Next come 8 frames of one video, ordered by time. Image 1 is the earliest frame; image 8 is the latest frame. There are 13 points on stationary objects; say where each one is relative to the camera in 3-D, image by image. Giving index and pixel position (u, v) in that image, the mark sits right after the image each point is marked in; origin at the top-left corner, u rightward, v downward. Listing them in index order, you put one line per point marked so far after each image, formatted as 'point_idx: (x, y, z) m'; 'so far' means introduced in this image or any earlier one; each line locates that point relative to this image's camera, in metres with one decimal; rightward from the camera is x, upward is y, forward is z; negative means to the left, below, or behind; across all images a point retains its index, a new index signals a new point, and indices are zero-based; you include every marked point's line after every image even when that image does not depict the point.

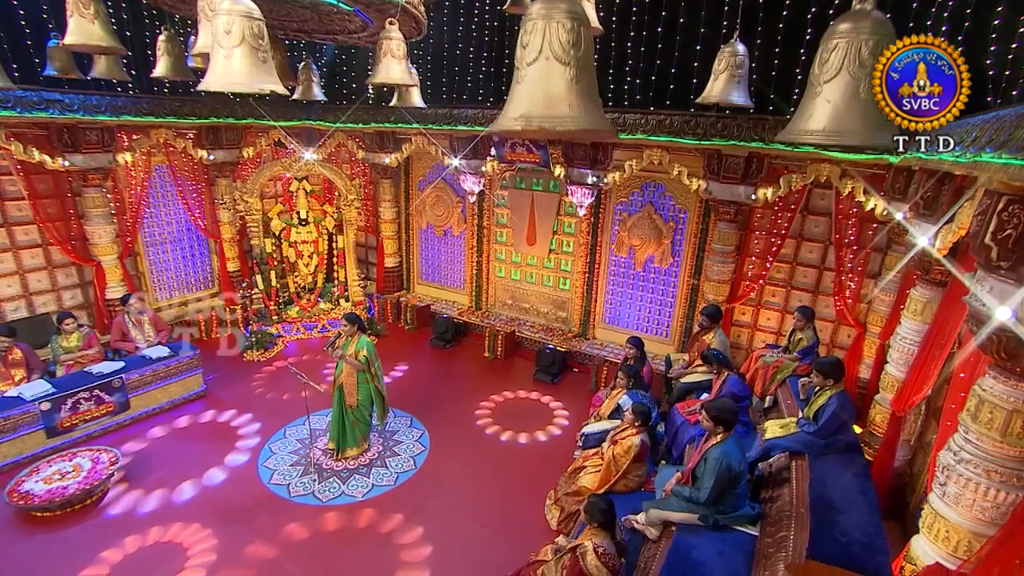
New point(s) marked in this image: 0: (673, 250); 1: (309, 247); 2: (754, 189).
0: (+1.7, +0.4, +7.8) m
1: (-2.7, +0.6, +9.8) m
2: (+2.2, +0.9, +6.8) m
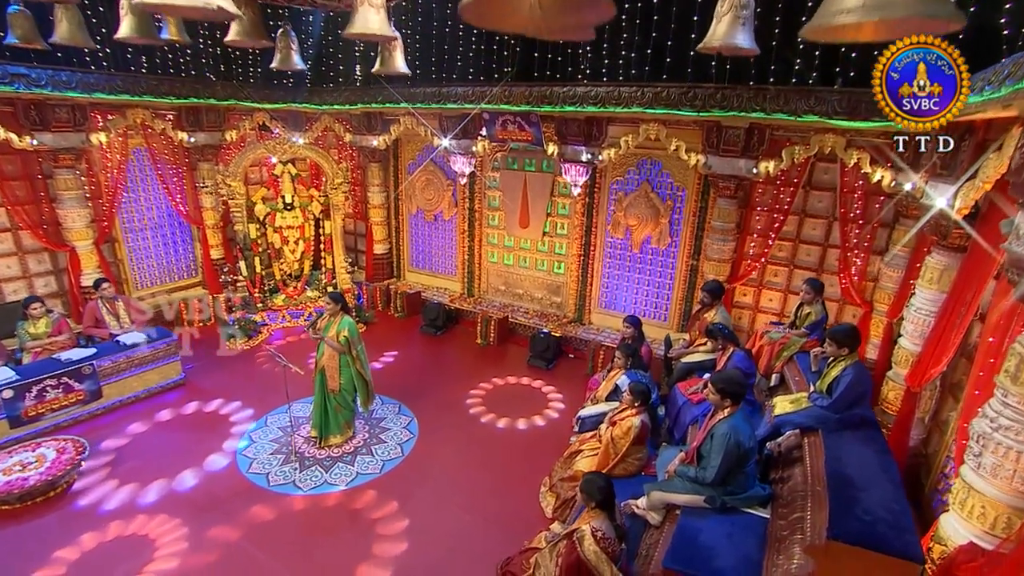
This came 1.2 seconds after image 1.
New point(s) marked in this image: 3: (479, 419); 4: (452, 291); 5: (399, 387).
0: (+1.6, +0.6, +7.6) m
1: (-2.8, +0.8, +9.5) m
2: (+2.1, +1.1, +6.5) m
3: (-0.3, -1.2, +6.9) m
4: (-0.7, 0.0, +9.4) m
5: (-1.1, -1.0, +7.5) m
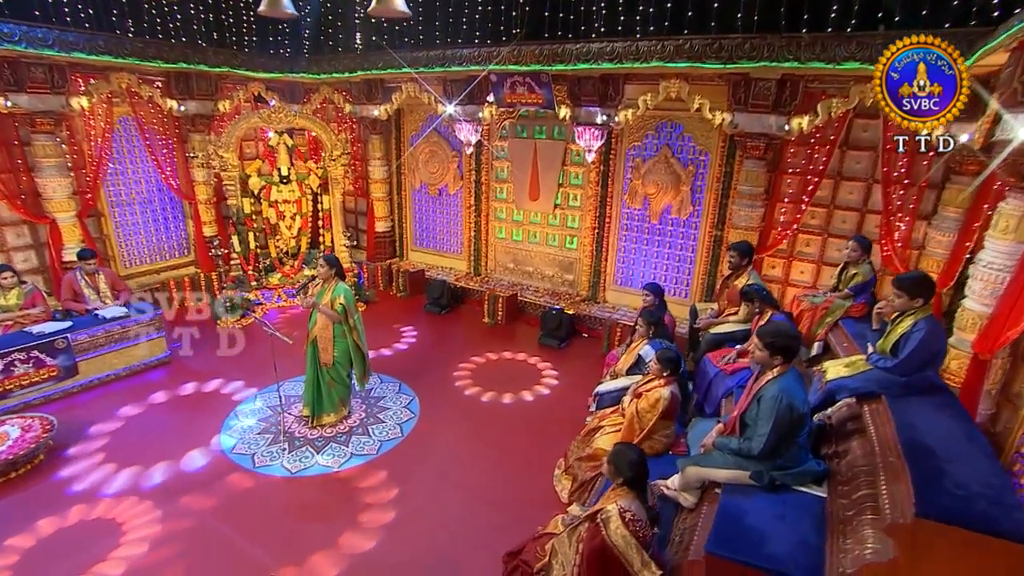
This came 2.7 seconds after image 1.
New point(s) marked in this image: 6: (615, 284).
0: (+1.7, +0.8, +7.0) m
1: (-2.7, +1.0, +9.0) m
2: (+2.2, +1.3, +5.9) m
3: (-0.2, -1.0, +6.4) m
4: (-0.6, +0.2, +8.9) m
5: (-1.0, -0.7, +7.0) m
6: (+1.1, 0.0, +7.8) m
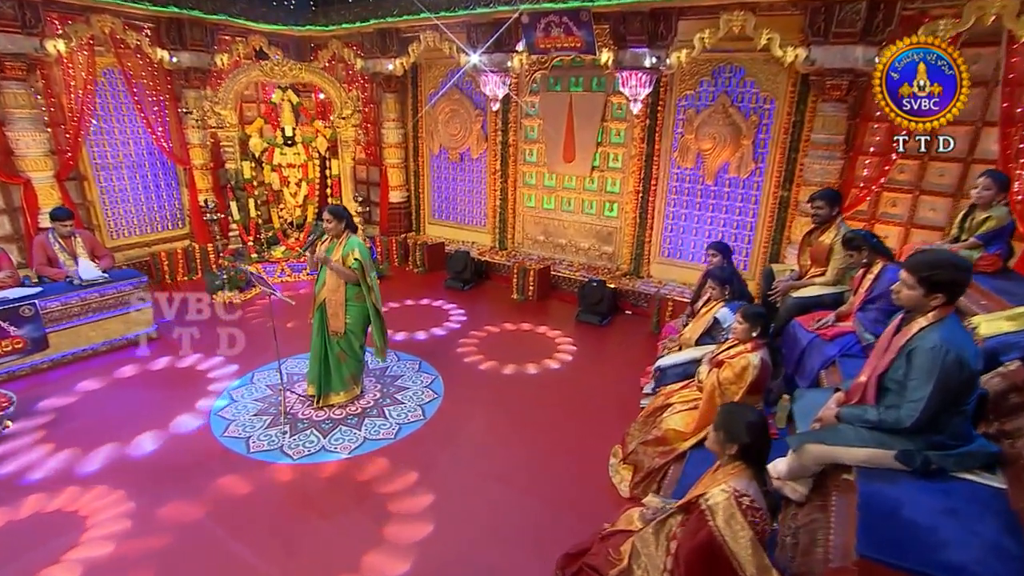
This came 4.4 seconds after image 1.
0: (+2.0, +1.1, +6.1) m
1: (-2.3, +1.3, +8.1) m
2: (+2.5, +1.6, +5.0) m
3: (0.0, -0.7, +5.5) m
4: (-0.3, +0.5, +8.0) m
5: (-0.7, -0.5, +6.1) m
6: (+1.4, +0.3, +6.9) m
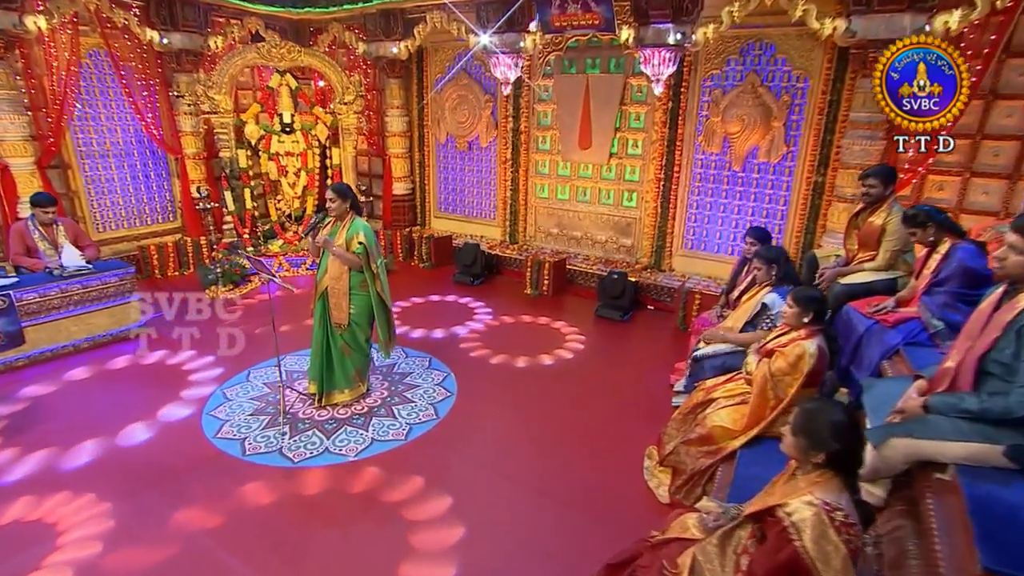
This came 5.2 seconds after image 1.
0: (+2.1, +1.2, +5.7) m
1: (-2.2, +1.3, +7.7) m
2: (+2.6, +1.7, +4.6) m
3: (+0.2, -0.6, +5.1) m
4: (-0.2, +0.5, +7.6) m
5: (-0.6, -0.4, +5.7) m
6: (+1.5, +0.3, +6.5) m
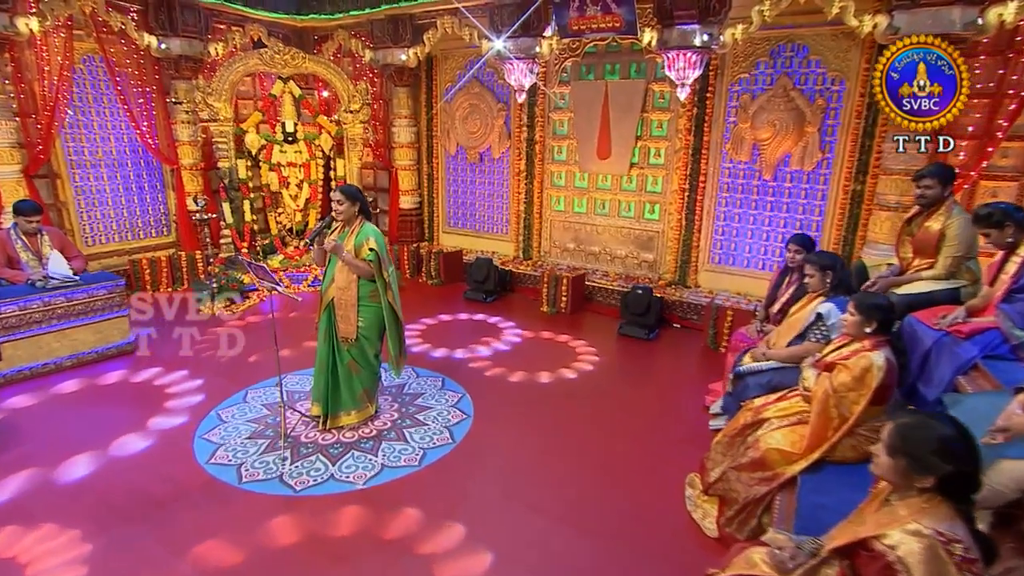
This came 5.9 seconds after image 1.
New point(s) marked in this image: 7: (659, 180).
0: (+2.2, +1.1, +5.4) m
1: (-2.1, +1.1, +7.3) m
2: (+2.7, +1.6, +4.3) m
3: (+0.3, -0.7, +4.7) m
4: (-0.1, +0.3, +7.2) m
5: (-0.5, -0.5, +5.3) m
6: (+1.6, +0.2, +6.1) m
7: (+1.2, +0.9, +6.2) m
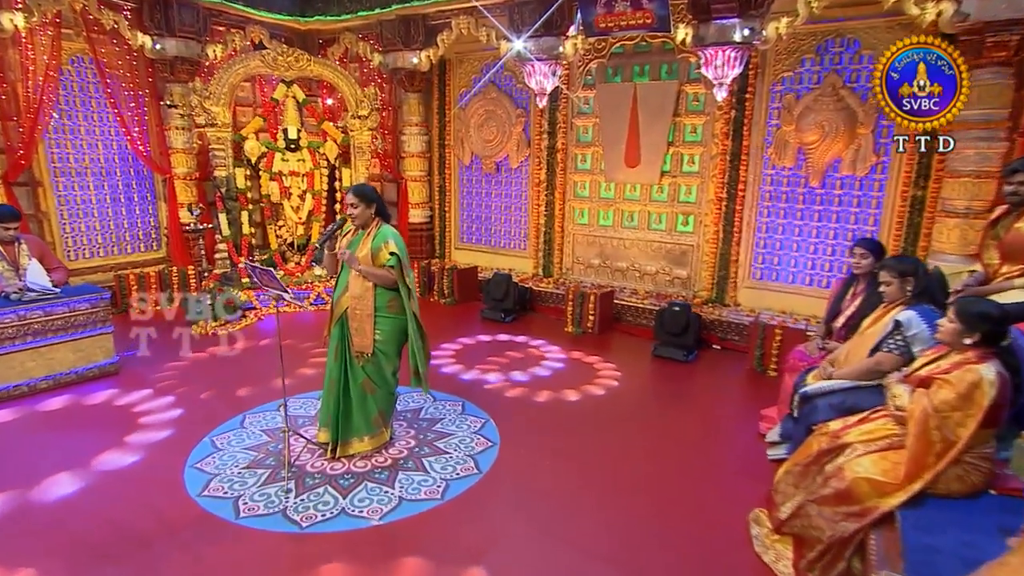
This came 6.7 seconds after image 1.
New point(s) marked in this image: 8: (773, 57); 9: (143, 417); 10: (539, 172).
0: (+2.4, +1.0, +4.9) m
1: (-2.0, +0.9, +6.9) m
2: (+2.9, +1.6, +3.9) m
3: (+0.5, -0.8, +4.1) m
4: (+0.1, +0.1, +6.7) m
5: (-0.3, -0.6, +4.7) m
6: (+1.8, +0.1, +5.6) m
7: (+1.4, +0.8, +5.7) m
8: (+1.8, +1.6, +5.2) m
9: (-2.0, -0.7, +4.0) m
10: (+0.2, +1.0, +6.4) m
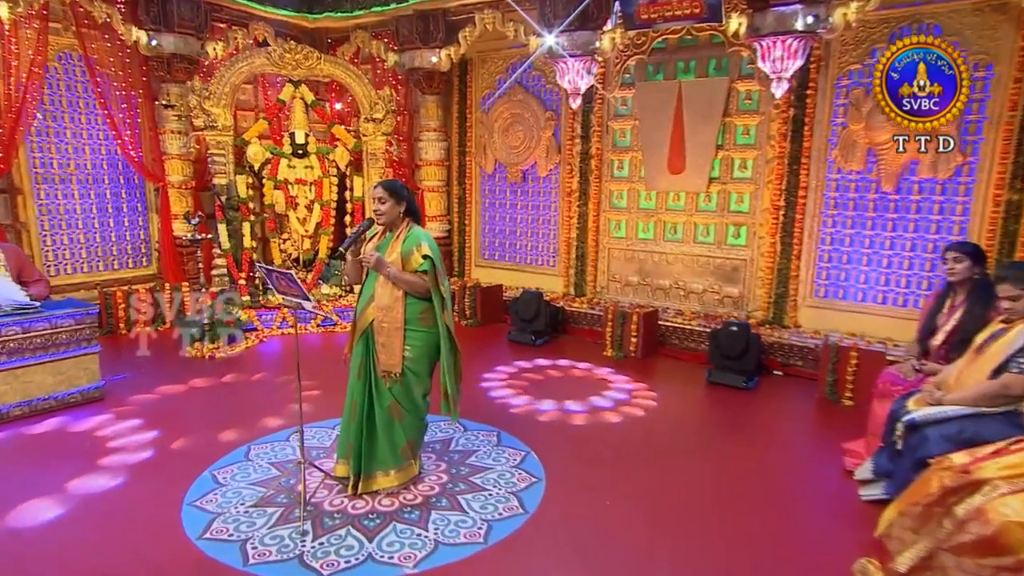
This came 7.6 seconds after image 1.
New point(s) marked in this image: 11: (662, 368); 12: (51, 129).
0: (+2.6, +0.9, +4.3) m
1: (-1.7, +0.7, +6.3) m
2: (+3.1, +1.5, +3.3) m
3: (+0.7, -0.8, +3.5) m
4: (+0.3, 0.0, +6.1) m
5: (-0.1, -0.7, +4.1) m
6: (+2.0, -0.1, +5.0) m
7: (+1.6, +0.6, +5.1) m
8: (+2.1, +1.5, +4.7) m
9: (-1.8, -0.7, +3.4) m
10: (+0.4, +0.8, +5.8) m
11: (+1.0, -0.5, +4.9) m
12: (-3.3, +1.1, +5.3) m
